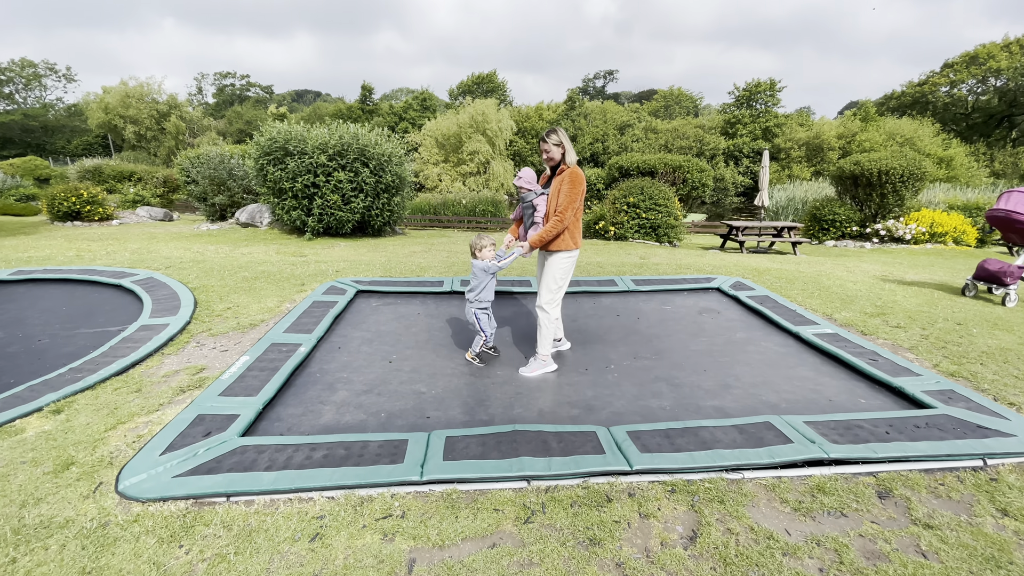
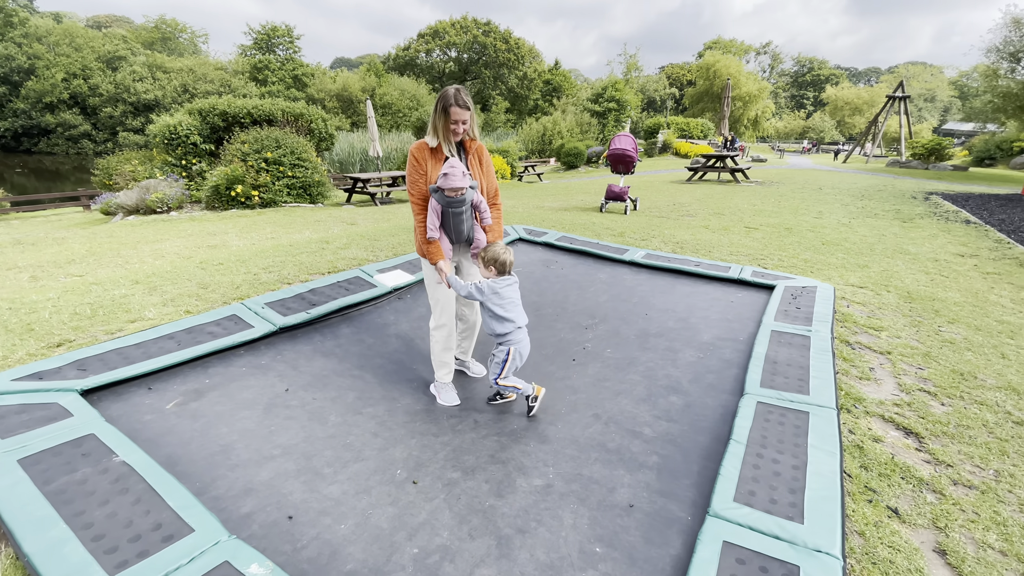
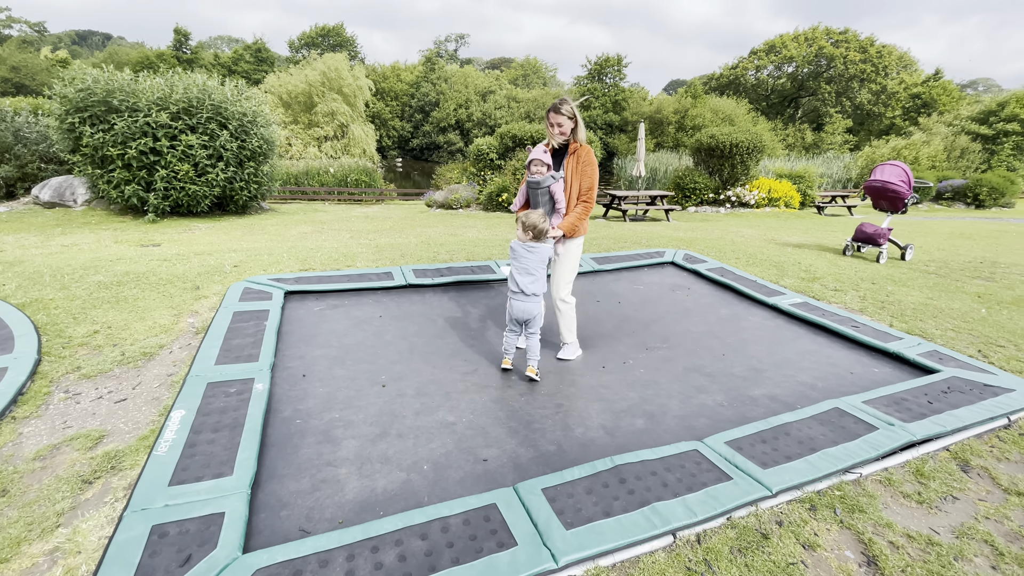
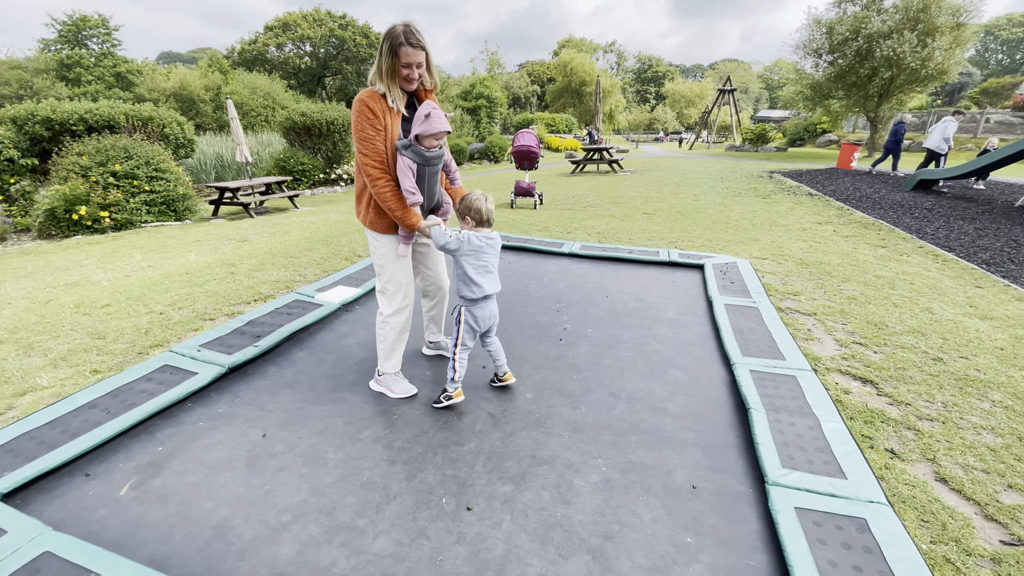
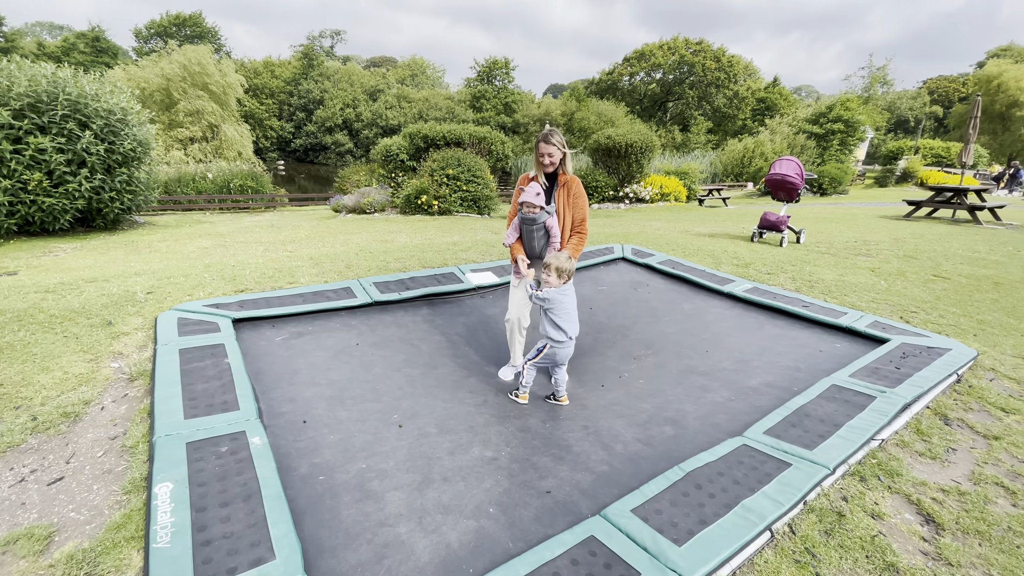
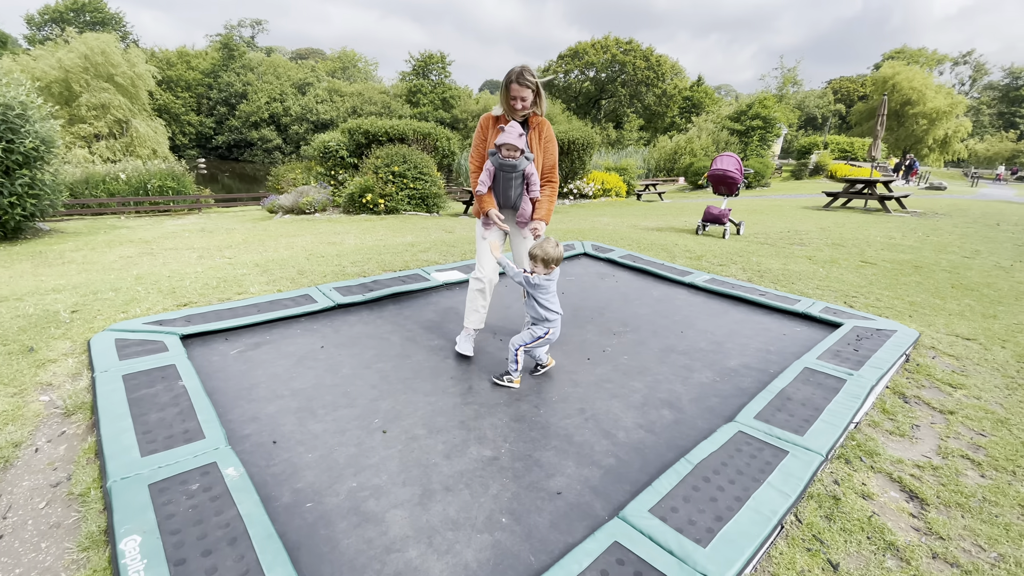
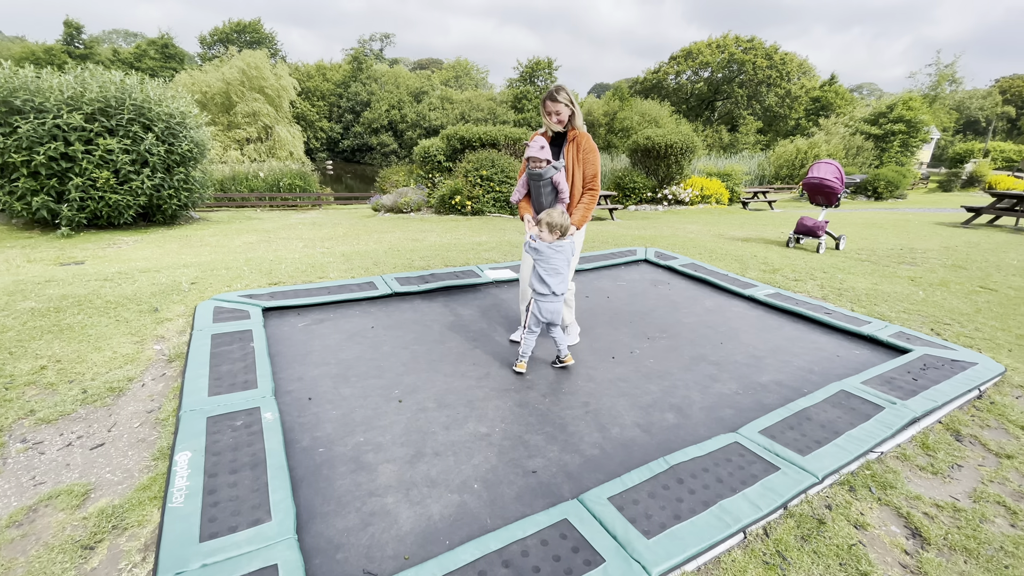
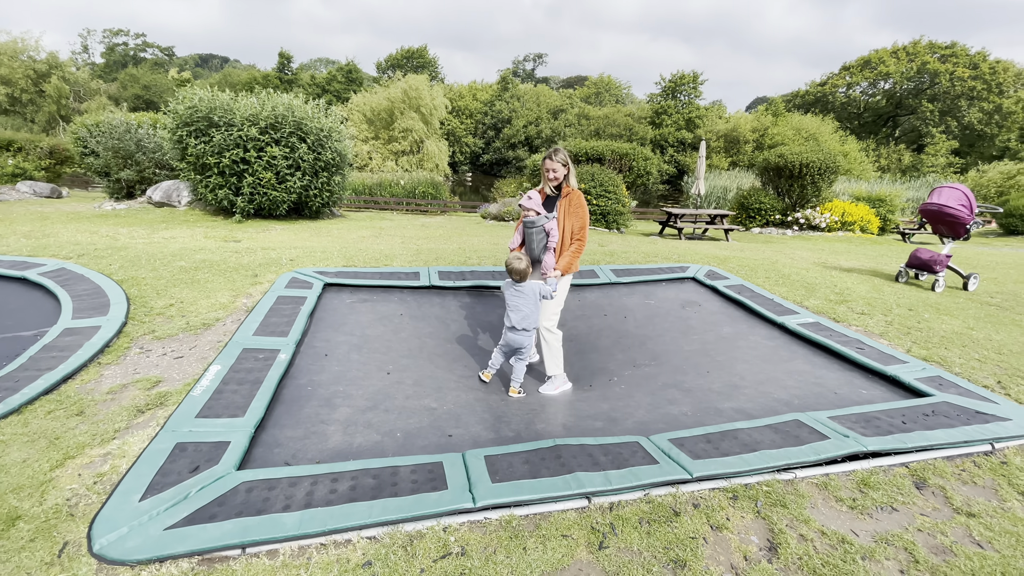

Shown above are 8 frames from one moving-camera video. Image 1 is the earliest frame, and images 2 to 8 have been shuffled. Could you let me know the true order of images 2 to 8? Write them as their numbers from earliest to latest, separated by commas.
8, 3, 7, 5, 6, 2, 4
